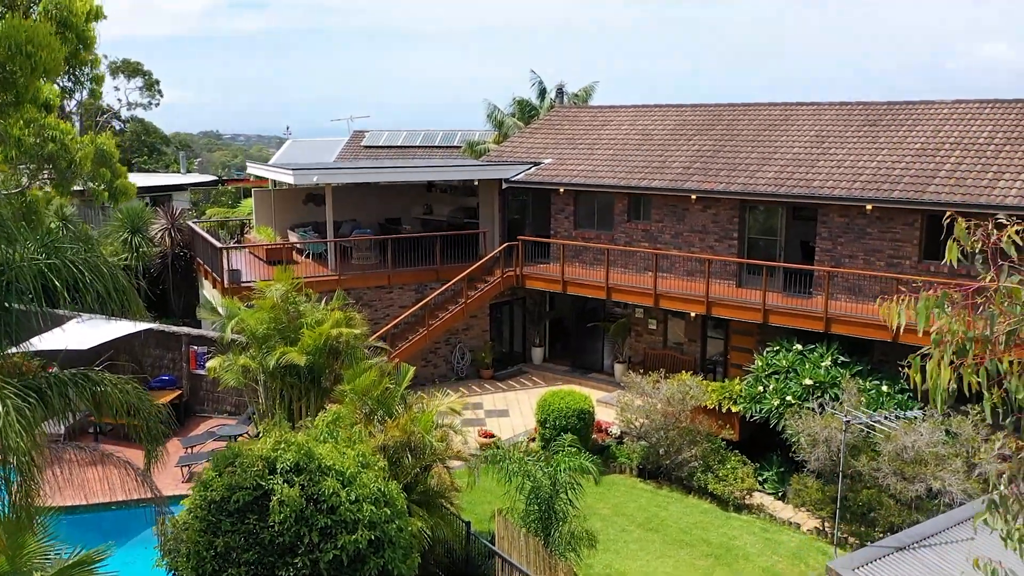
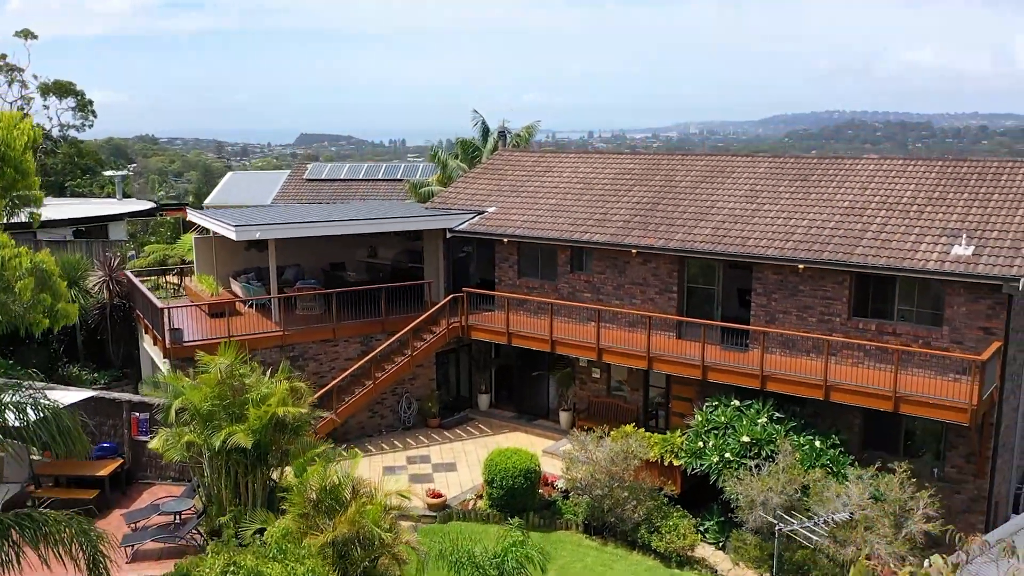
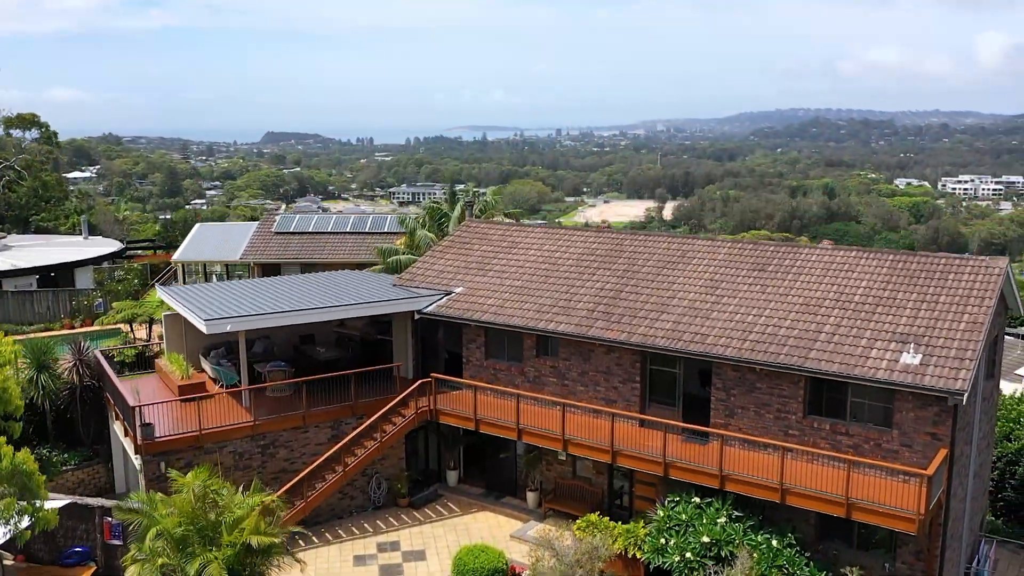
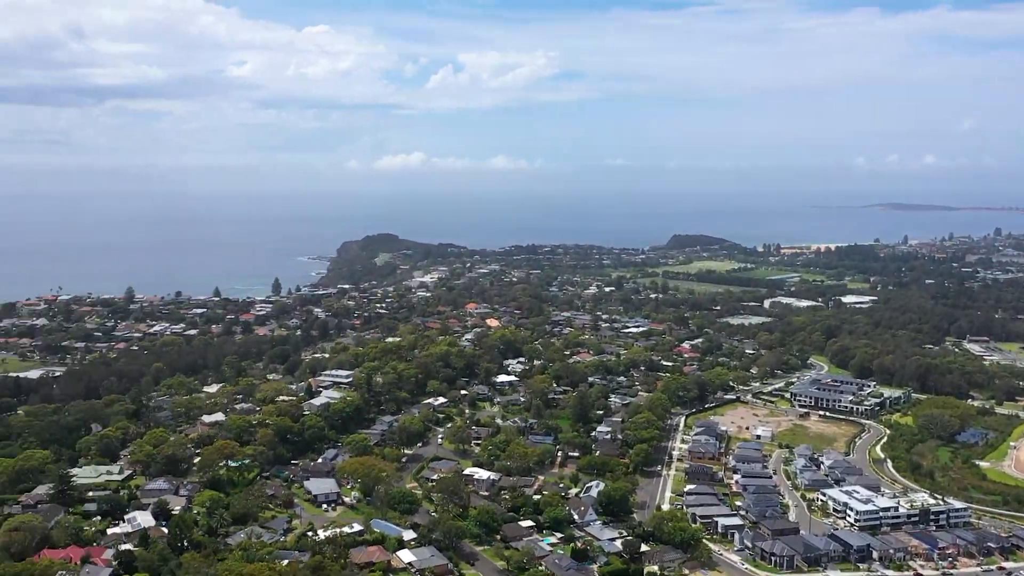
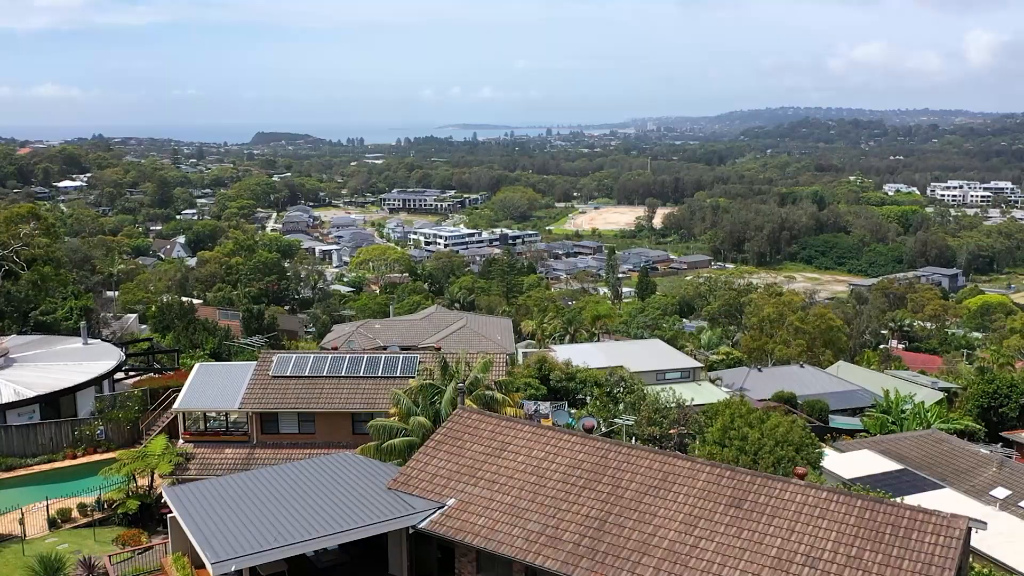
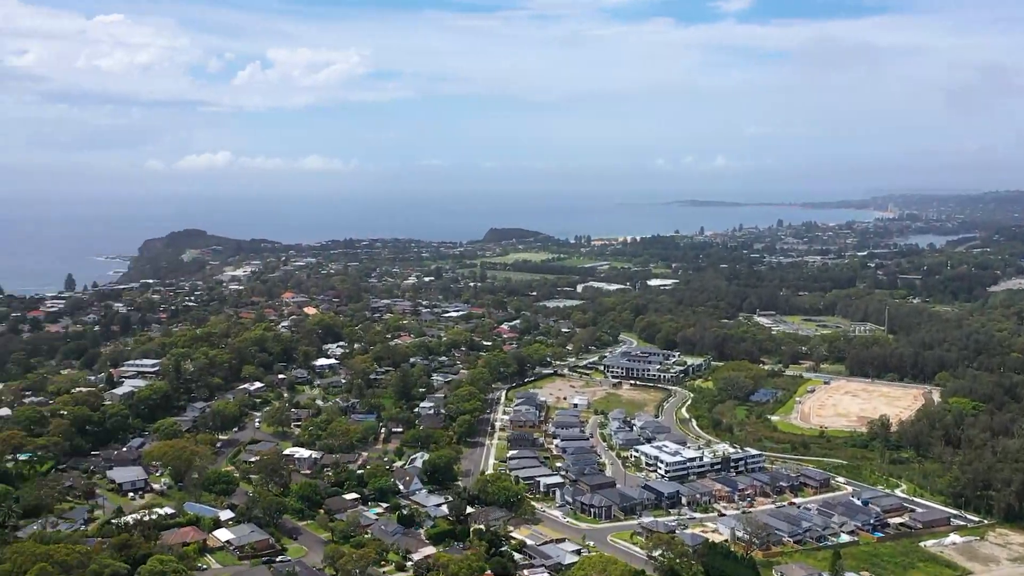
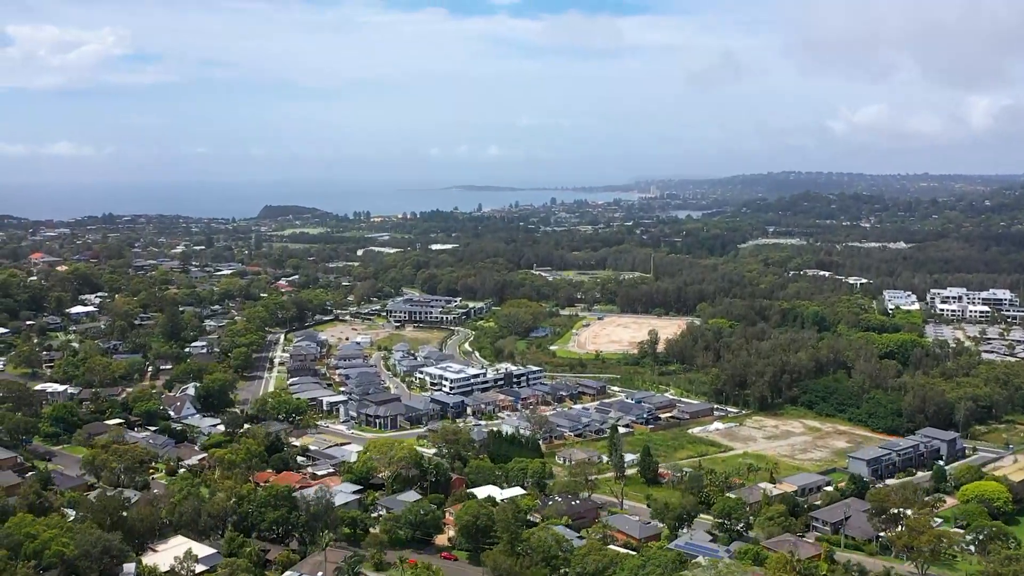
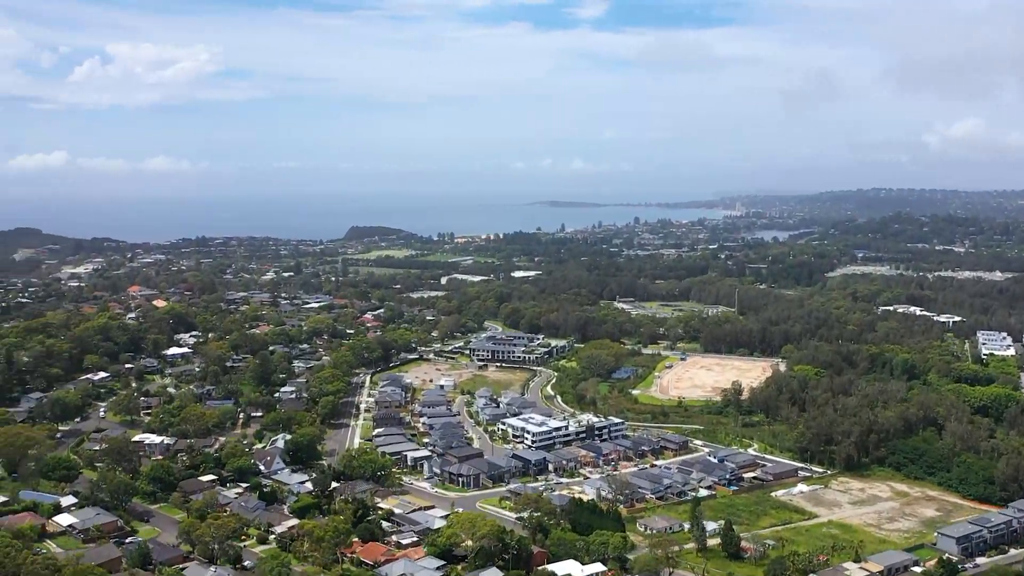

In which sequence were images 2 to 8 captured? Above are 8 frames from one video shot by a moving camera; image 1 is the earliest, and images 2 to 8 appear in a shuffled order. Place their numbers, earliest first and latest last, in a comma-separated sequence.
2, 3, 5, 7, 8, 6, 4
